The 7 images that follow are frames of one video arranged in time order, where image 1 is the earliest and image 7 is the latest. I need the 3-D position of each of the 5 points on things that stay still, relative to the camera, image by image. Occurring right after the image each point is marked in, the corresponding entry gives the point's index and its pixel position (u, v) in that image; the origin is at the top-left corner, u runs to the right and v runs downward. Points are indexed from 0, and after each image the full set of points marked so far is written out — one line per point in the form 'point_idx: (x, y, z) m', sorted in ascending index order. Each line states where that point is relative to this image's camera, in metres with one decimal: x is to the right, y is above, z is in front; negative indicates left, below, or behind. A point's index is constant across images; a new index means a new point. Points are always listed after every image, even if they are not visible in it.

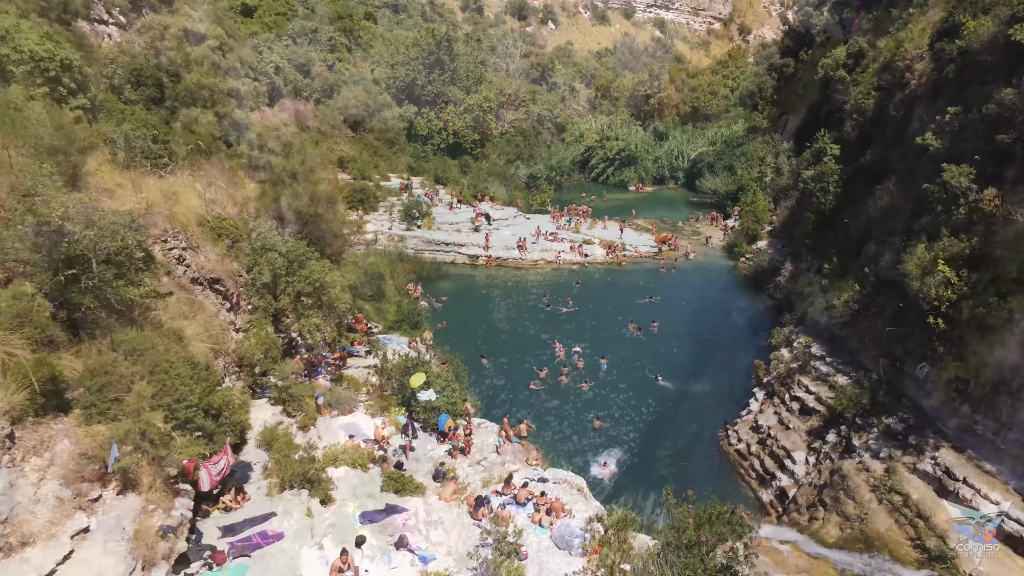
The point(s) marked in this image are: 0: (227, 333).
0: (-7.1, -1.1, +18.8) m
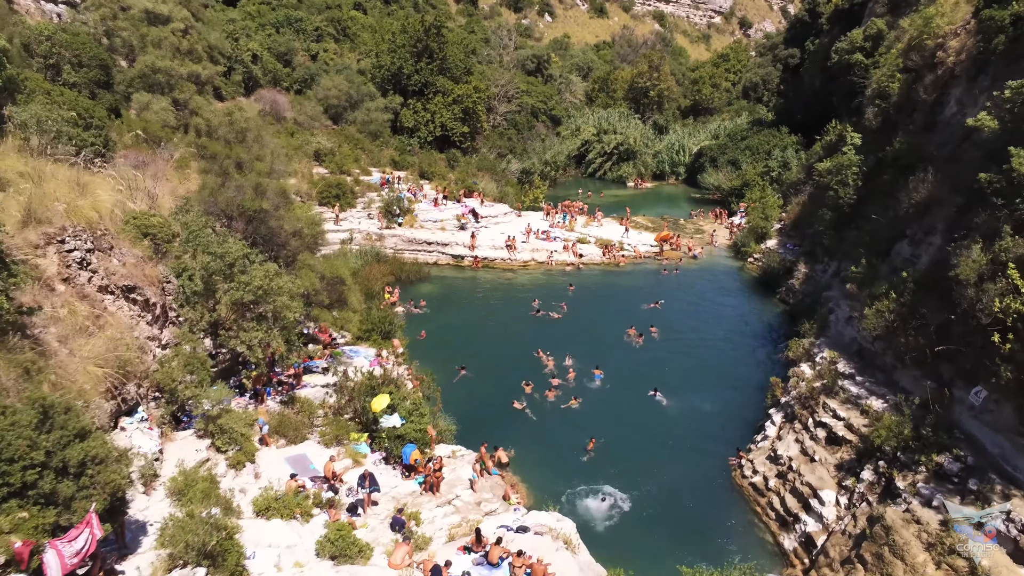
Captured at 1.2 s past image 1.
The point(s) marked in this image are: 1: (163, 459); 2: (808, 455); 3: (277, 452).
0: (-7.6, -1.3, +15.7) m
1: (-6.7, -3.3, +14.5) m
2: (+7.0, -4.0, +17.9) m
3: (-5.4, -3.8, +17.5) m
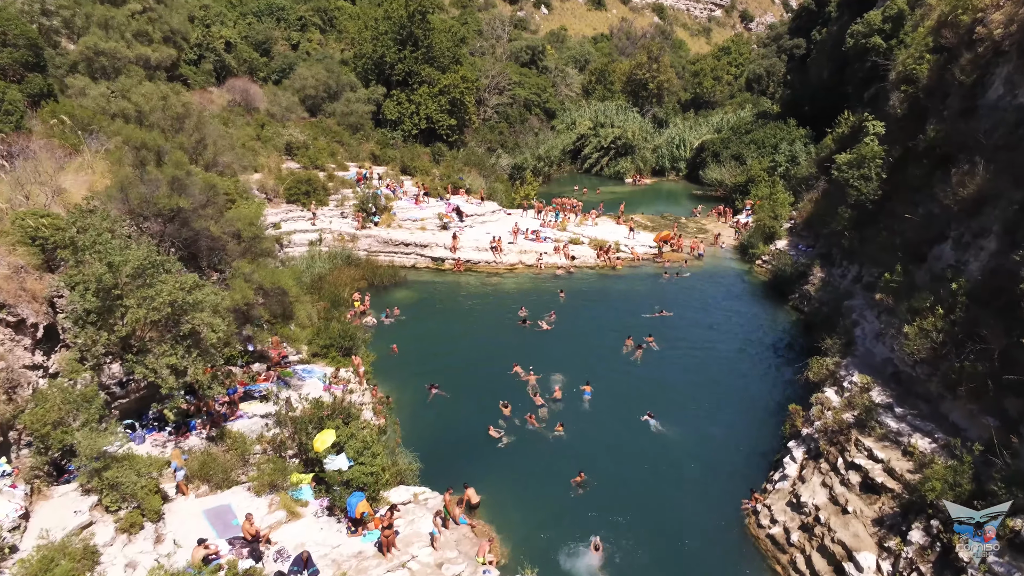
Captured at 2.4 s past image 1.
0: (-8.2, -1.6, +12.5) m
1: (-7.3, -3.6, +11.4) m
2: (+6.4, -4.2, +14.8) m
3: (-6.0, -4.1, +14.4) m
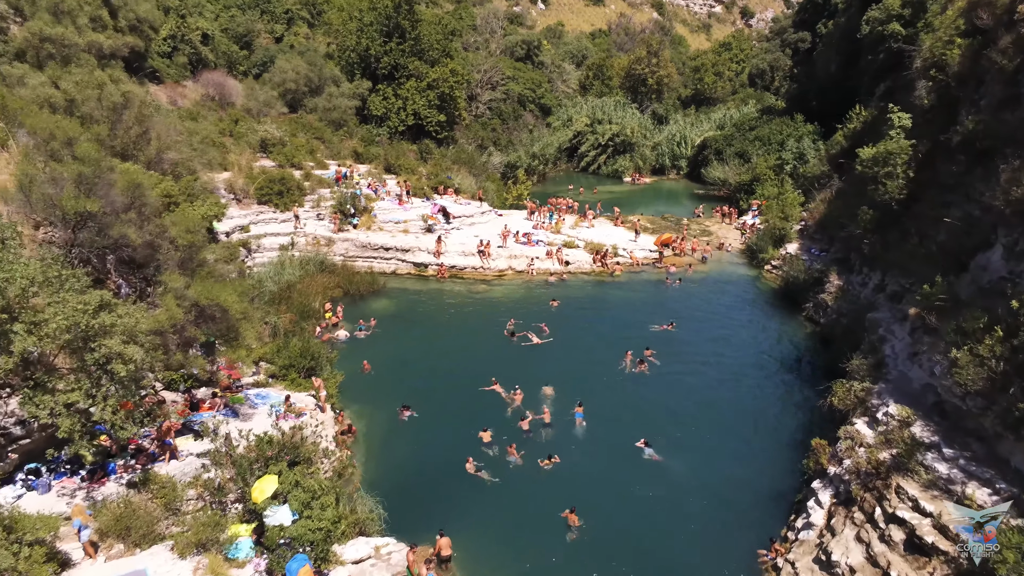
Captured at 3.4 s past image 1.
0: (-8.6, -2.0, +10.0) m
1: (-7.7, -3.9, +8.9) m
2: (+6.0, -4.6, +12.3) m
3: (-6.4, -4.4, +11.8) m
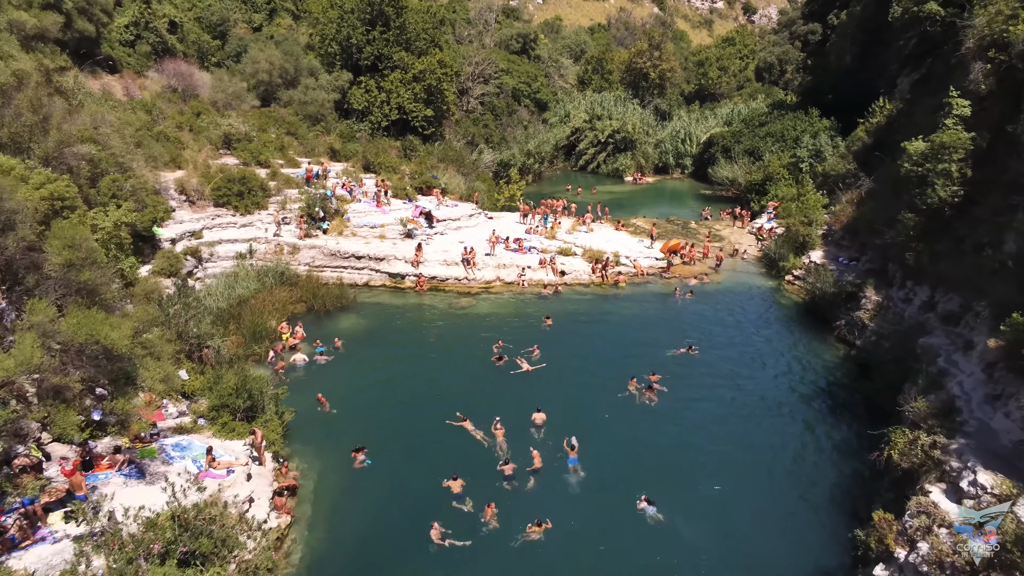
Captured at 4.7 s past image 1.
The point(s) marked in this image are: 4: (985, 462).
0: (-9.0, -2.5, +6.5) m
1: (-8.1, -4.4, +5.4) m
2: (+5.6, -5.0, +8.9) m
3: (-6.8, -4.9, +8.4) m
4: (+7.5, -2.7, +12.0) m
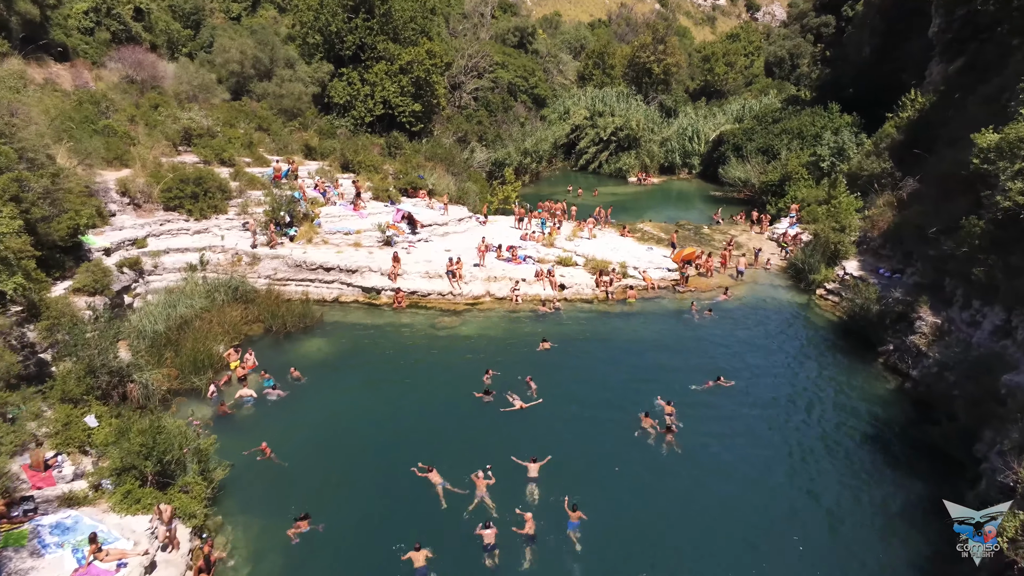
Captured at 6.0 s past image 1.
0: (-9.2, -2.9, +3.1) m
1: (-8.3, -4.9, +1.9) m
2: (+5.4, -5.5, +5.4) m
3: (-7.0, -5.4, +4.9) m
4: (+7.2, -3.2, +8.6) m
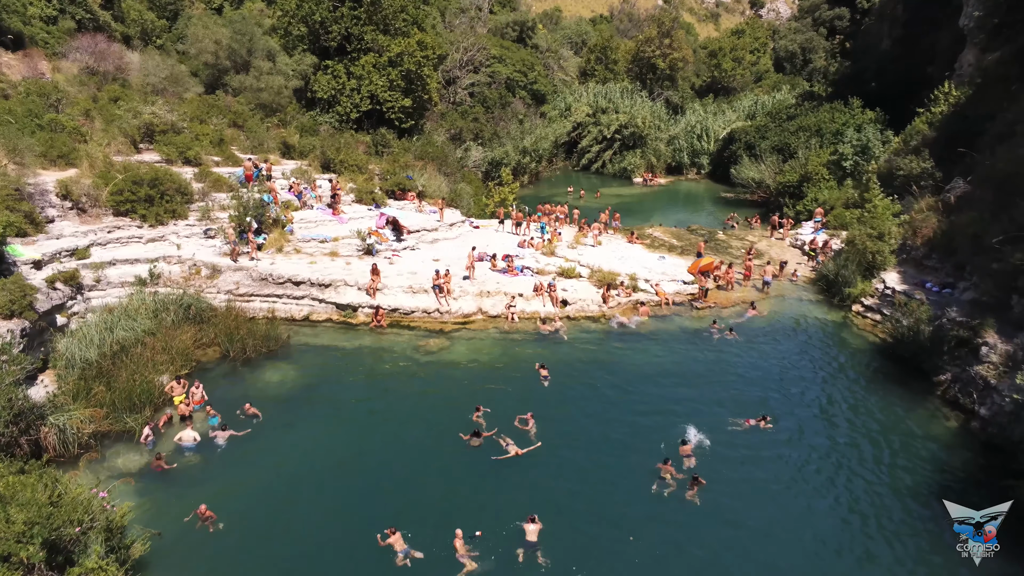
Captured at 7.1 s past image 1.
0: (-9.3, -3.4, +0.3) m
1: (-8.5, -5.3, -0.9) m
2: (+5.3, -5.9, +2.6) m
3: (-7.2, -5.8, +2.1) m
4: (+7.1, -3.6, +5.8) m
